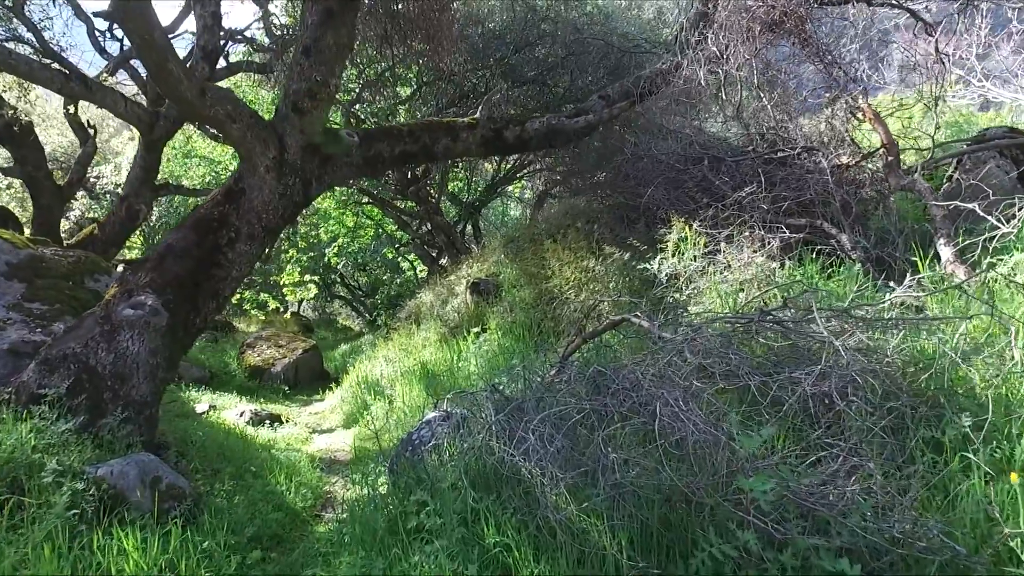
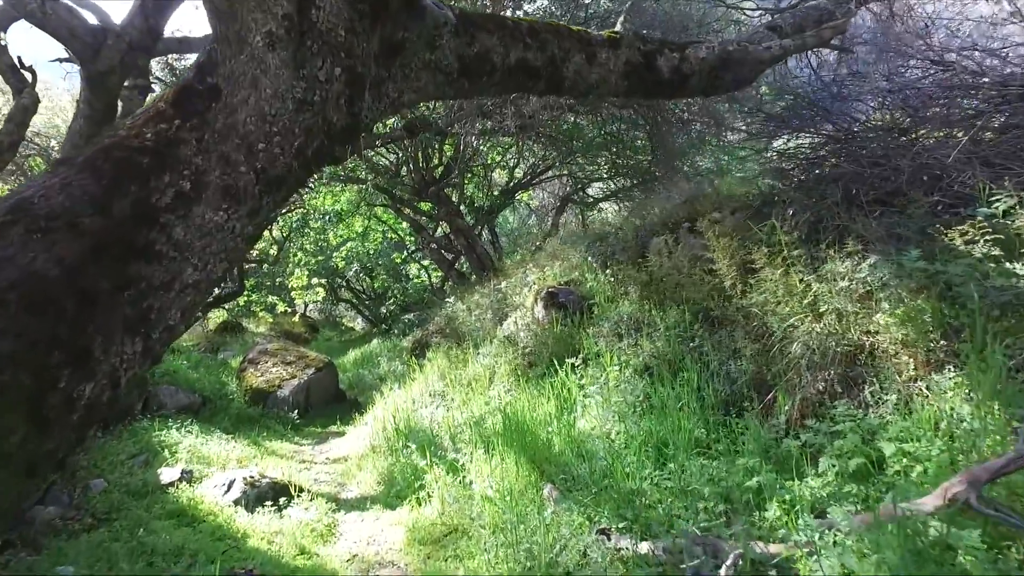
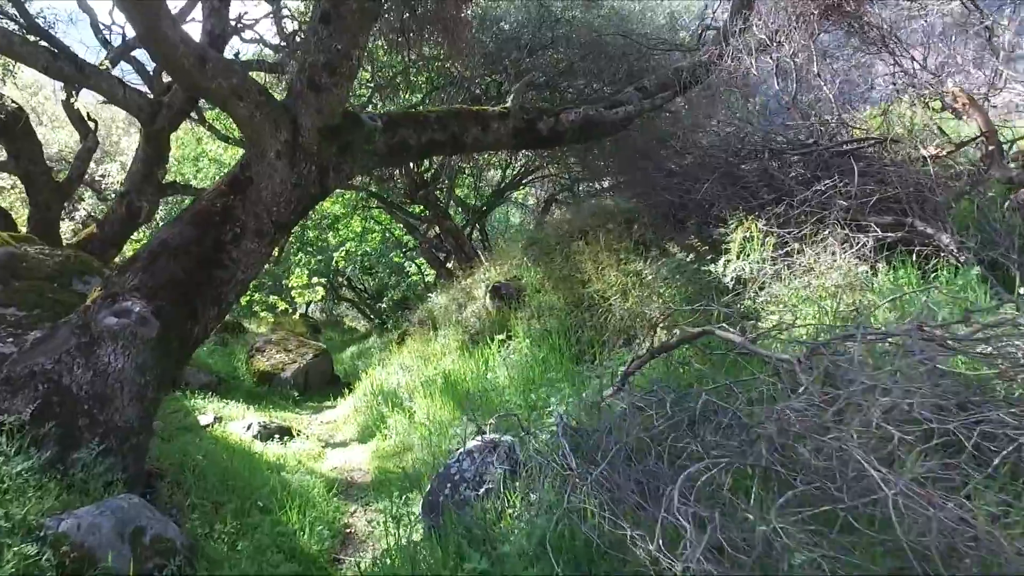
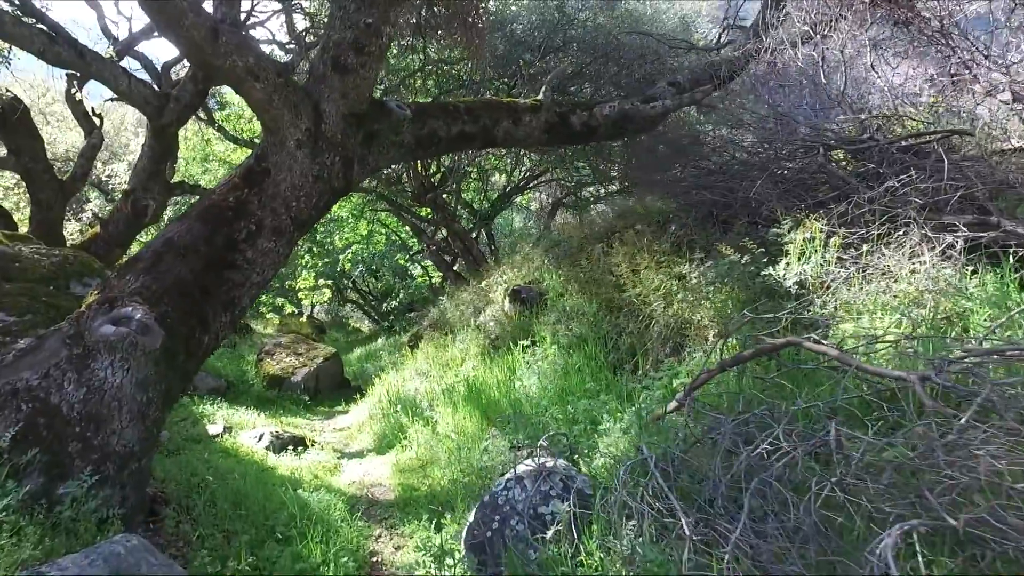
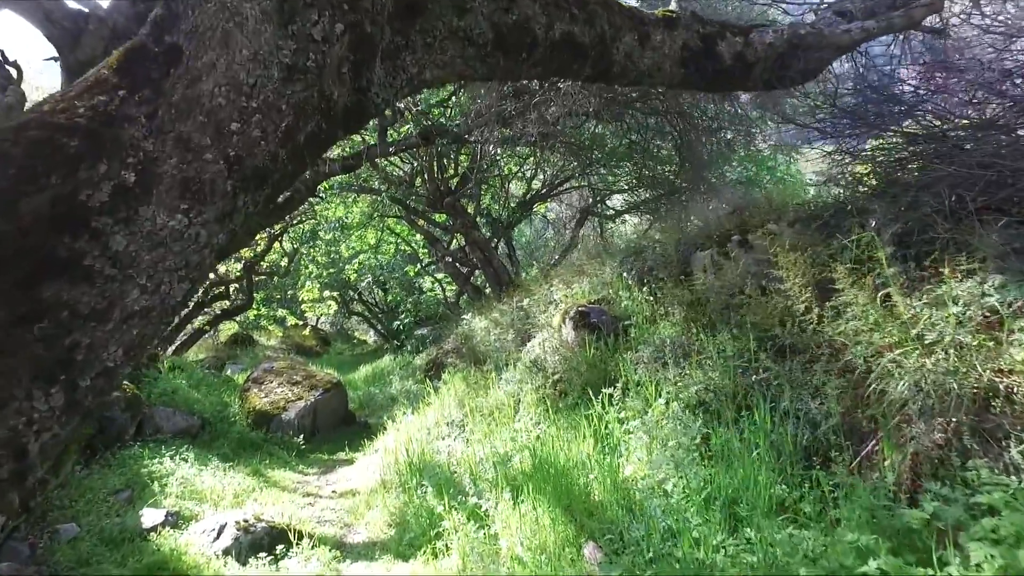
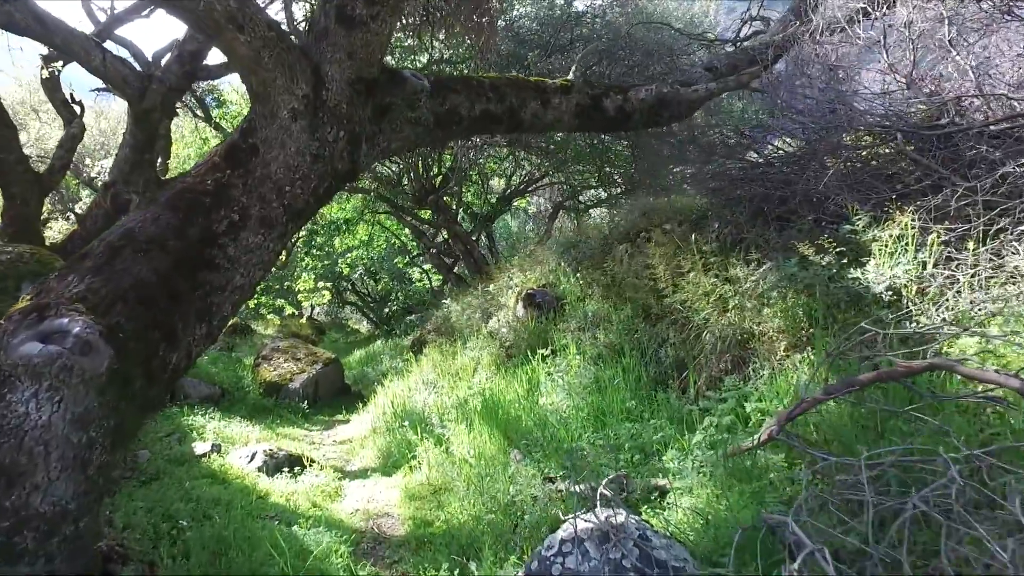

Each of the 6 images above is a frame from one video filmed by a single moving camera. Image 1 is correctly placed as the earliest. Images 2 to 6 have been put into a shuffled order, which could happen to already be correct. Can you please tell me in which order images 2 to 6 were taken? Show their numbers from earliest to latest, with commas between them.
3, 4, 6, 2, 5
